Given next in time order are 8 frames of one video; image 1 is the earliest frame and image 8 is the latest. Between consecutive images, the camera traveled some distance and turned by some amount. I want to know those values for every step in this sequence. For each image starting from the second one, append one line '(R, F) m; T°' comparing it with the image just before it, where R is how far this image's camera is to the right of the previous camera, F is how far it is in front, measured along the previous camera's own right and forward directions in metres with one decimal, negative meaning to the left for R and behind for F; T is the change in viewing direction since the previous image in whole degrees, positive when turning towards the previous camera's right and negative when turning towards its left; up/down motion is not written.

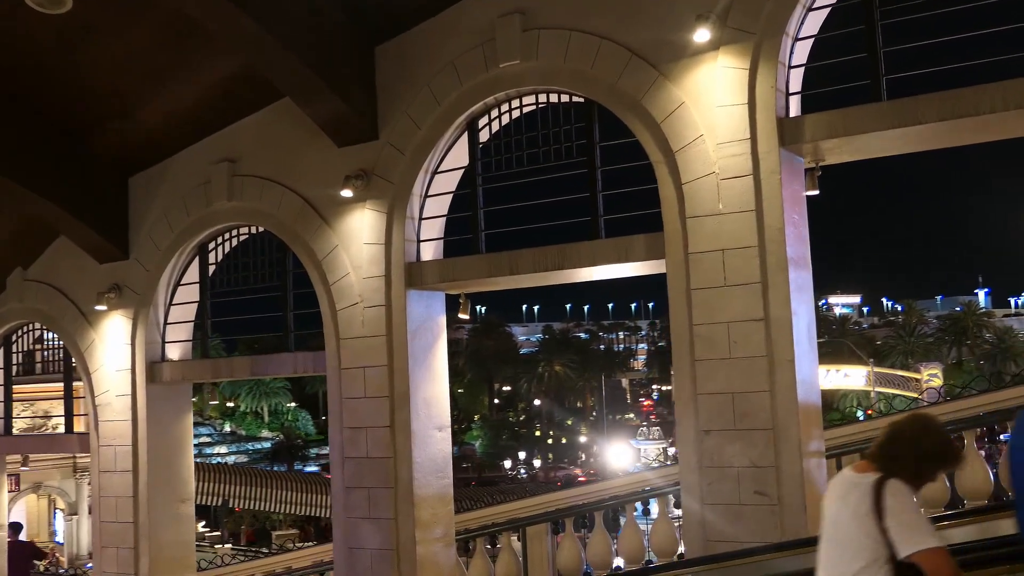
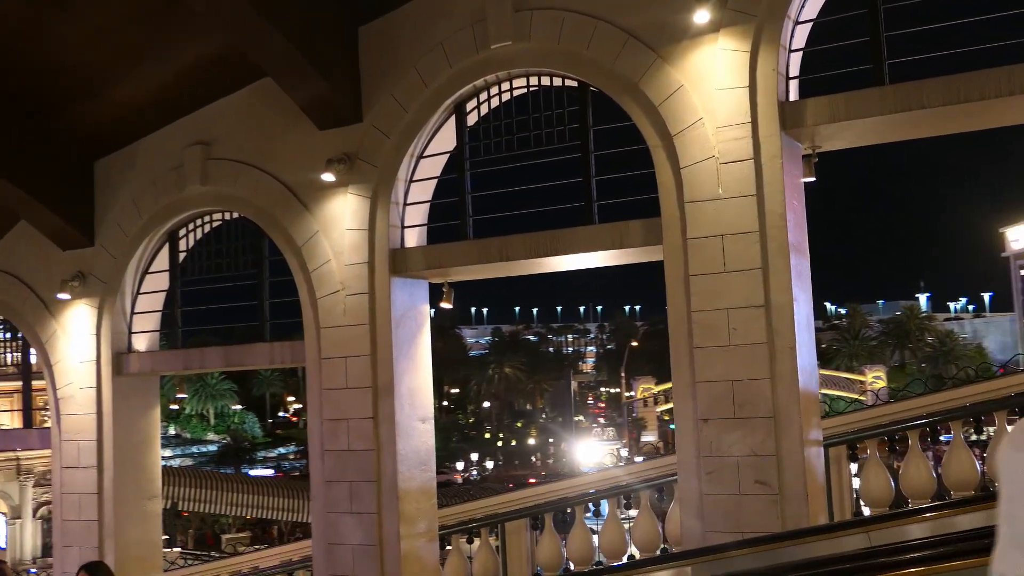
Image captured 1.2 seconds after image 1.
(-0.3, +0.2) m; +3°
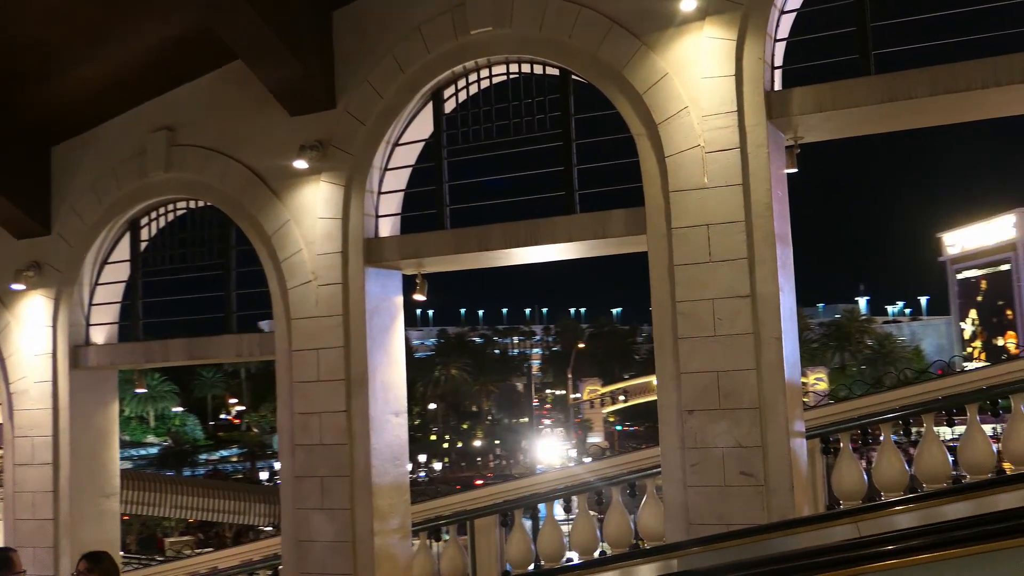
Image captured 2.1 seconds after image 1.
(-0.2, +0.1) m; +3°
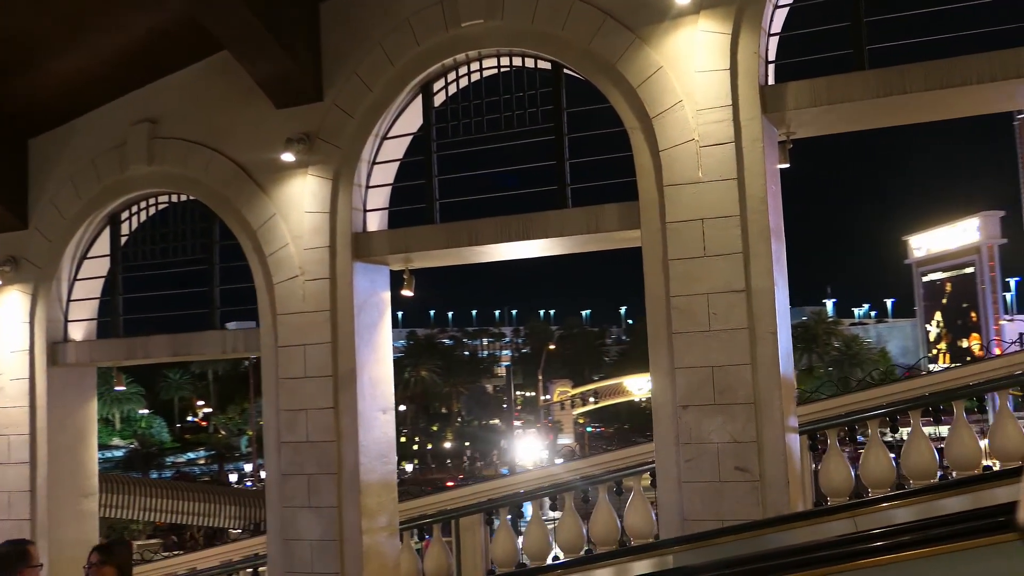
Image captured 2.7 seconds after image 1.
(-0.1, +0.1) m; +2°
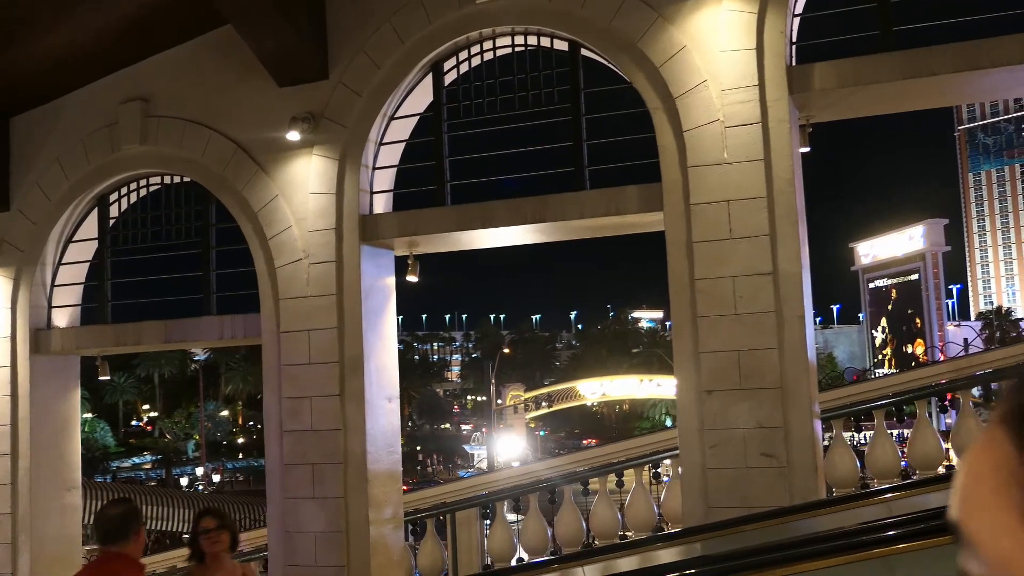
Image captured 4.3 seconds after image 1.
(-0.4, +0.2) m; +3°
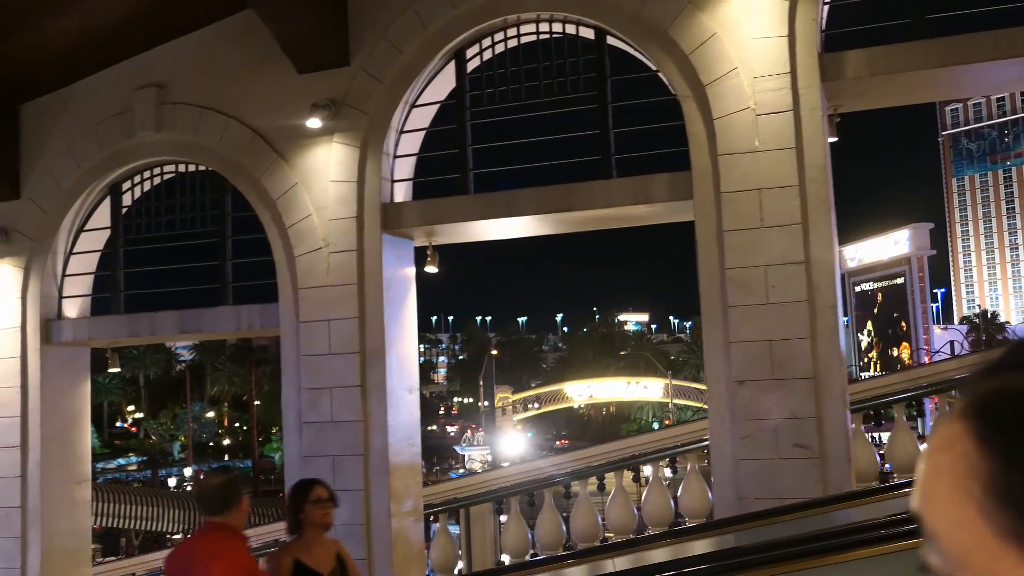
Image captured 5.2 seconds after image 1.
(-0.3, +0.1) m; +1°
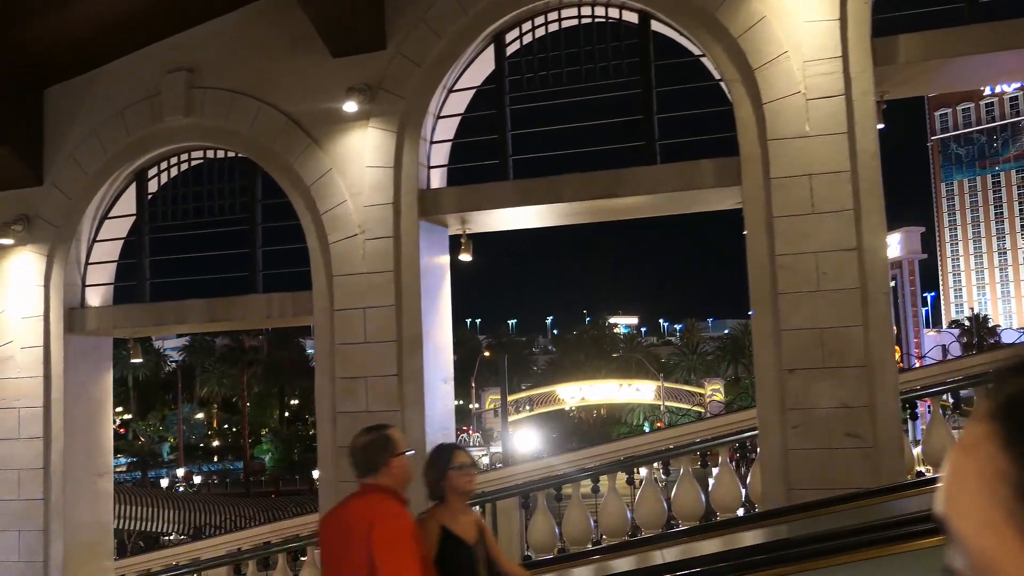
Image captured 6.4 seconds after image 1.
(-0.4, +0.1) m; 0°
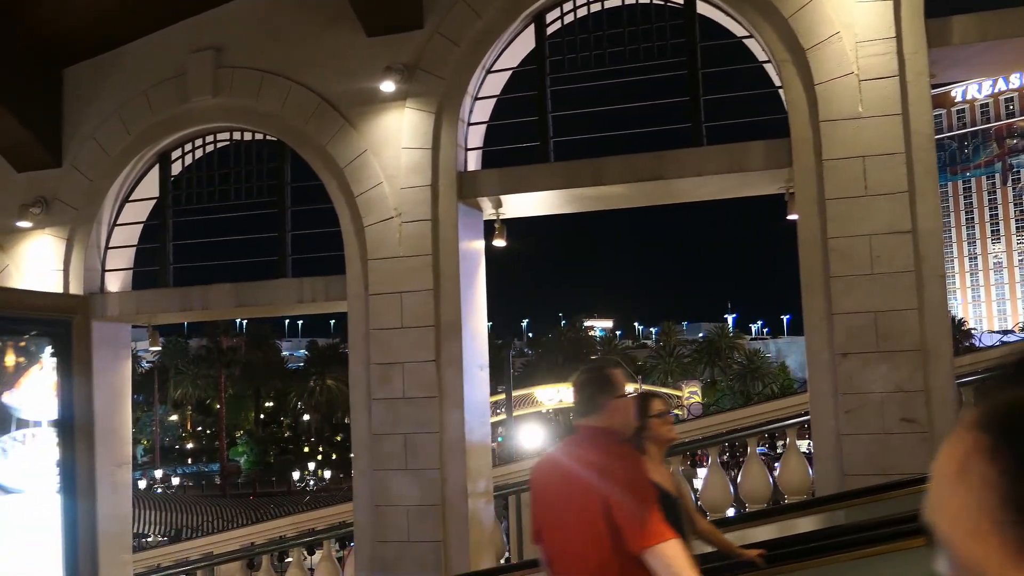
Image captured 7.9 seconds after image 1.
(-0.5, +0.1) m; +1°
